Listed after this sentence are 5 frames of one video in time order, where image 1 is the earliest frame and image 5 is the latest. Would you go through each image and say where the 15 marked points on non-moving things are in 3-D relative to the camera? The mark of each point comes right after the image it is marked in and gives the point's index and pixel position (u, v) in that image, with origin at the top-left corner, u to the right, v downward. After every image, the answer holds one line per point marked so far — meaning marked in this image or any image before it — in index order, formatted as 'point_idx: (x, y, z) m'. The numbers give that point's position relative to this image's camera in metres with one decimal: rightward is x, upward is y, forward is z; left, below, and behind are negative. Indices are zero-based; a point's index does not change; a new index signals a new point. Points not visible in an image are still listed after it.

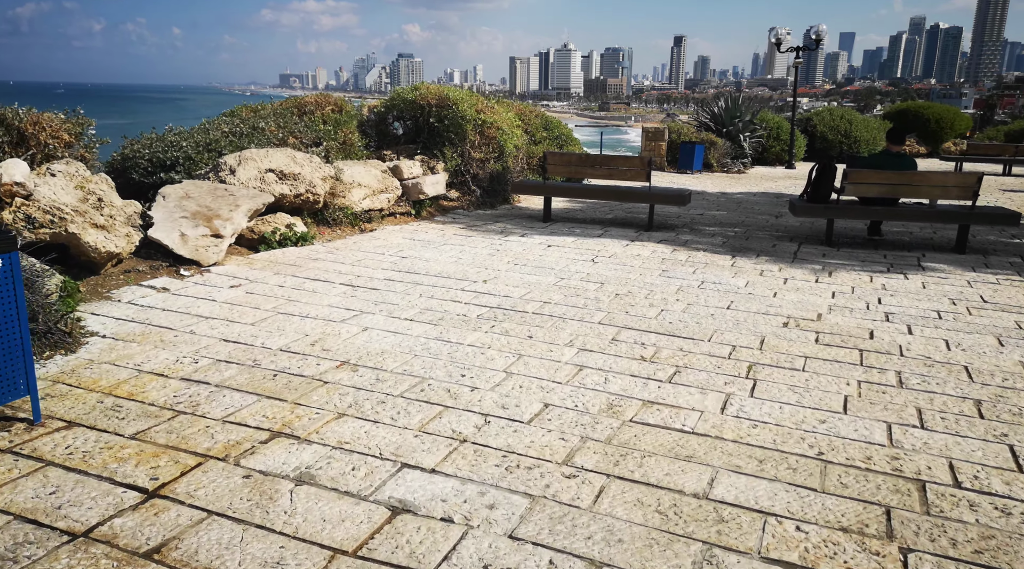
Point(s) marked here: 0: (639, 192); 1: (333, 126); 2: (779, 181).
0: (+1.6, +1.2, +9.3) m
1: (-2.4, +2.1, +9.5) m
2: (+6.8, +2.6, +18.5) m
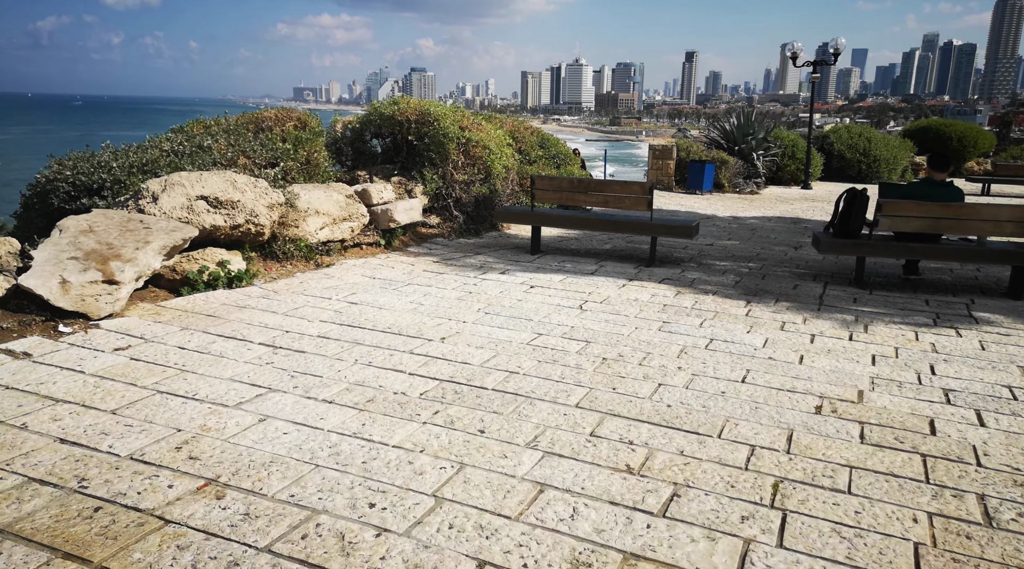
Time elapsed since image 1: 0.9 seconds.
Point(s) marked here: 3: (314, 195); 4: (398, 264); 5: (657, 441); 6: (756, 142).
0: (+1.4, +0.7, +8.2) m
1: (-2.6, +1.6, +8.4) m
2: (+6.7, +1.9, +17.3) m
3: (-2.1, +0.9, +7.6) m
4: (-1.2, +0.2, +7.6) m
5: (+0.7, -0.8, +3.6) m
6: (+6.7, +3.9, +19.8) m
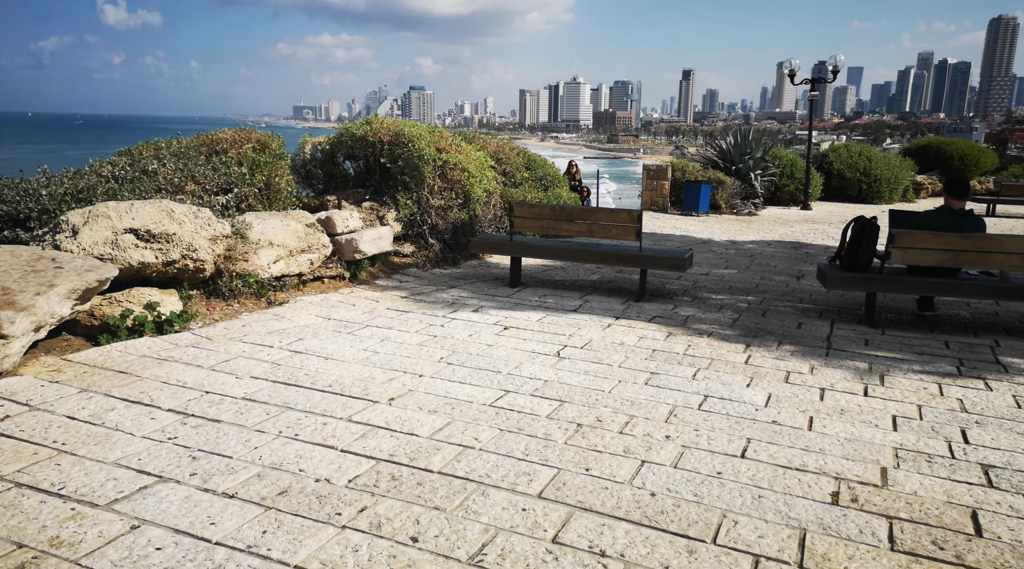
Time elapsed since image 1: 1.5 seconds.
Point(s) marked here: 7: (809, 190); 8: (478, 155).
0: (+1.2, +0.3, +7.4) m
1: (-2.8, +1.3, +7.8) m
2: (+6.5, +1.4, +16.6) m
3: (-2.3, +0.6, +6.9) m
4: (-1.4, -0.2, +6.9) m
5: (+0.5, -1.0, +2.8) m
6: (+6.4, +3.3, +19.2) m
7: (+8.1, +2.6, +19.7) m
8: (-0.5, +1.8, +10.1) m
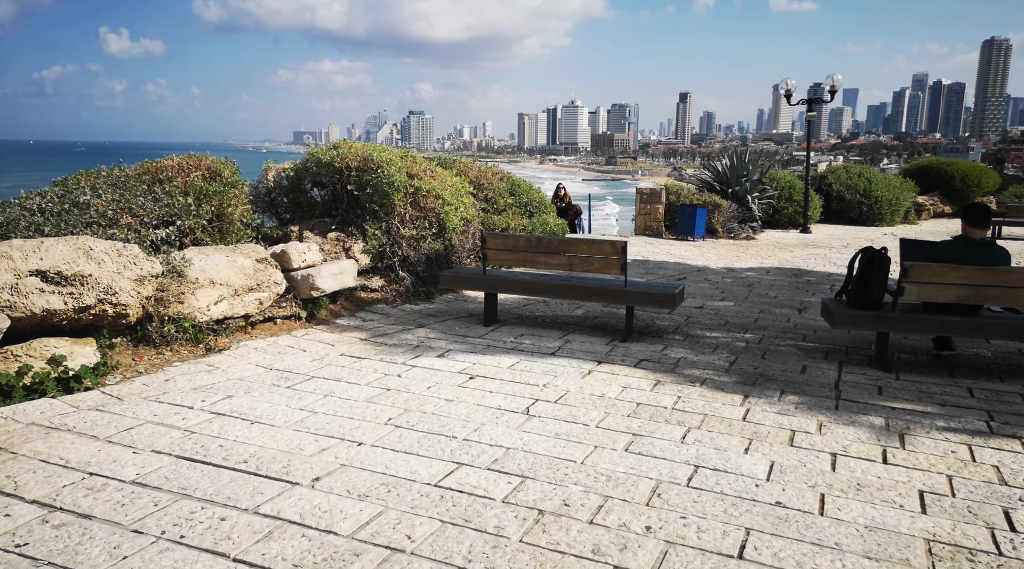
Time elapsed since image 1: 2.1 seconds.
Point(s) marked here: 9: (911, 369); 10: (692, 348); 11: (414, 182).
0: (+0.9, 0.0, +6.7) m
1: (-3.1, +0.9, +7.1) m
2: (+6.2, +0.8, +15.9) m
3: (-2.6, +0.2, +6.2) m
4: (-1.7, -0.5, +6.2) m
5: (+0.2, -1.3, +2.1) m
6: (+6.1, +2.6, +18.5) m
7: (+7.8, +1.9, +19.0) m
8: (-0.7, +1.3, +9.4) m
9: (+3.4, -0.7, +6.1) m
10: (+1.7, -0.6, +6.7) m
11: (-1.2, +1.2, +8.6) m
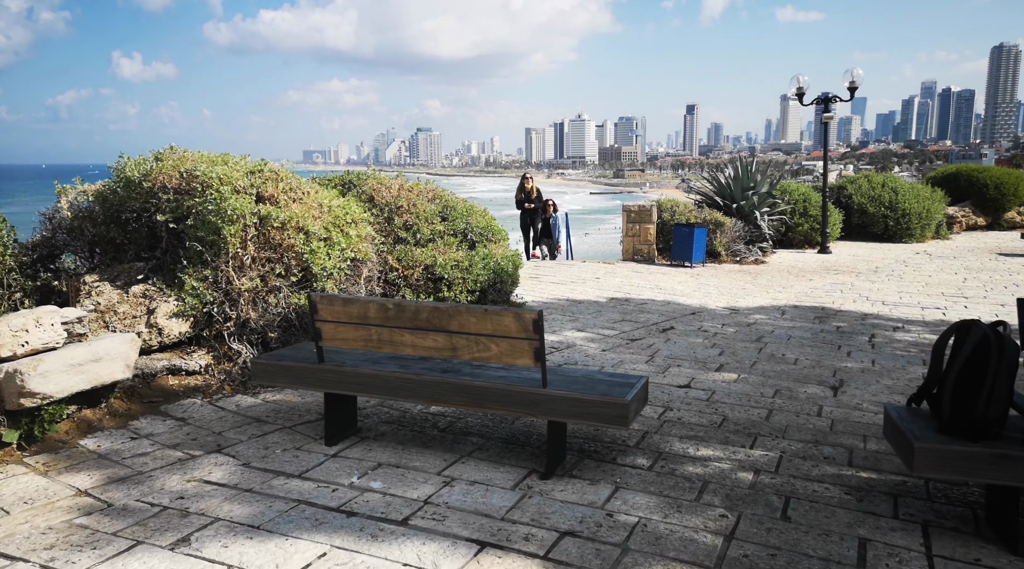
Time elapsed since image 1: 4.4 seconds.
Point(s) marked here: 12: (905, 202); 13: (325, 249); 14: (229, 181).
0: (0.0, -0.6, +3.9) m
1: (-4.0, +0.2, +4.4) m
2: (+5.4, +0.1, +13.1) m
3: (-3.5, -0.4, +3.4) m
4: (-2.6, -1.1, +3.4) m
5: (-0.7, -1.7, -0.7) m
6: (+5.4, +1.9, +15.7) m
7: (+7.1, +1.2, +16.2) m
8: (-1.6, +0.7, +6.7) m
9: (+2.5, -1.2, +3.2) m
10: (+0.8, -1.1, +3.9) m
11: (-2.0, +0.6, +5.9) m
12: (+10.0, +2.1, +18.3) m
13: (-1.6, +0.3, +6.1) m
14: (-2.3, +0.8, +5.9) m
